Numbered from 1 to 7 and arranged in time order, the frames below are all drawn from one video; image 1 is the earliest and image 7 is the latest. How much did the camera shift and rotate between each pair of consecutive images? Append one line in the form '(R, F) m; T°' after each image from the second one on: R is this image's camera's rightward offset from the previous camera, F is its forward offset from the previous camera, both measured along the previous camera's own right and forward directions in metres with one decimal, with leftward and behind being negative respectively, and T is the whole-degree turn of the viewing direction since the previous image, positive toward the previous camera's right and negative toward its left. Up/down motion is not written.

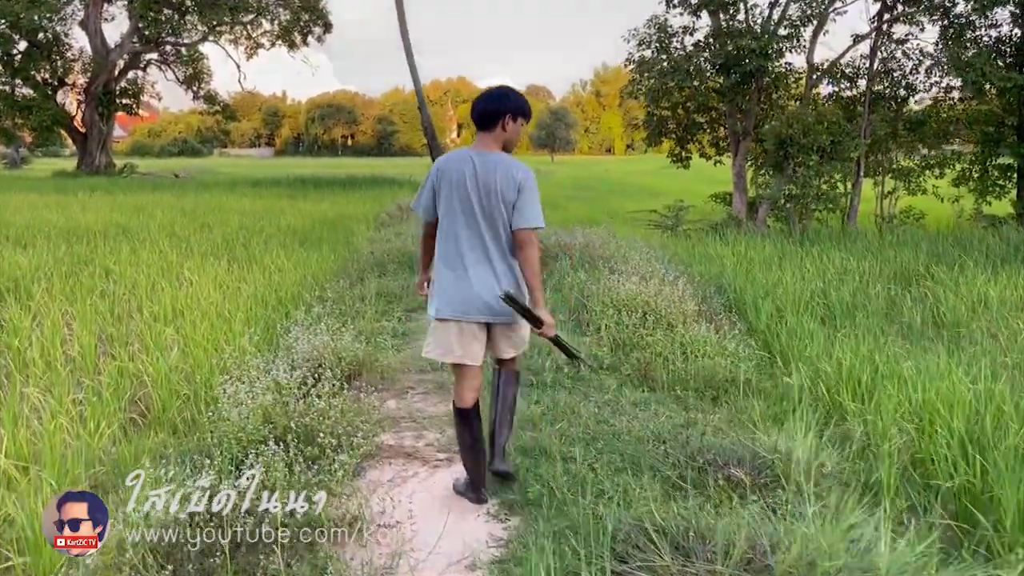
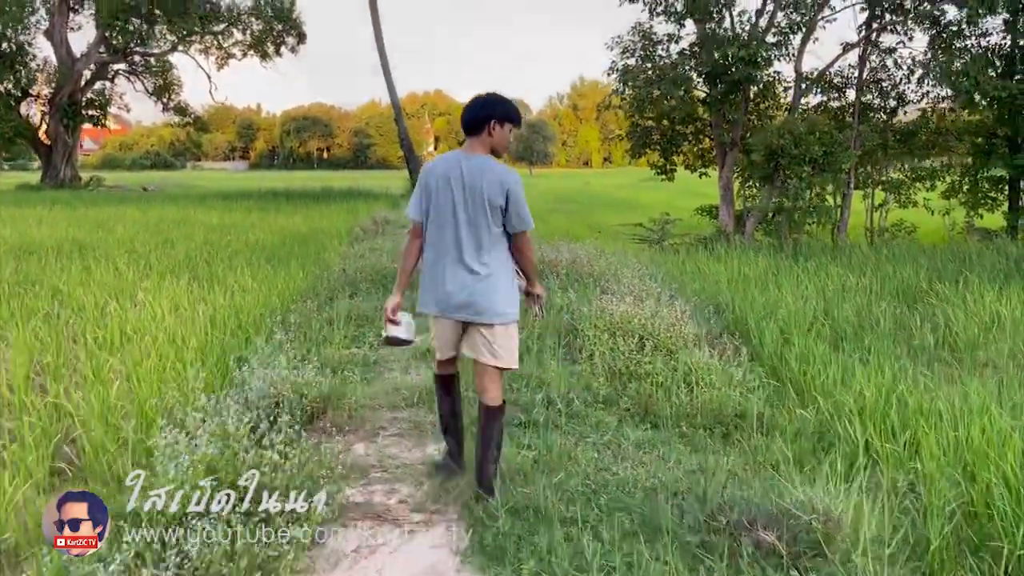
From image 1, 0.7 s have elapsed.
(0.0, +0.4) m; +2°
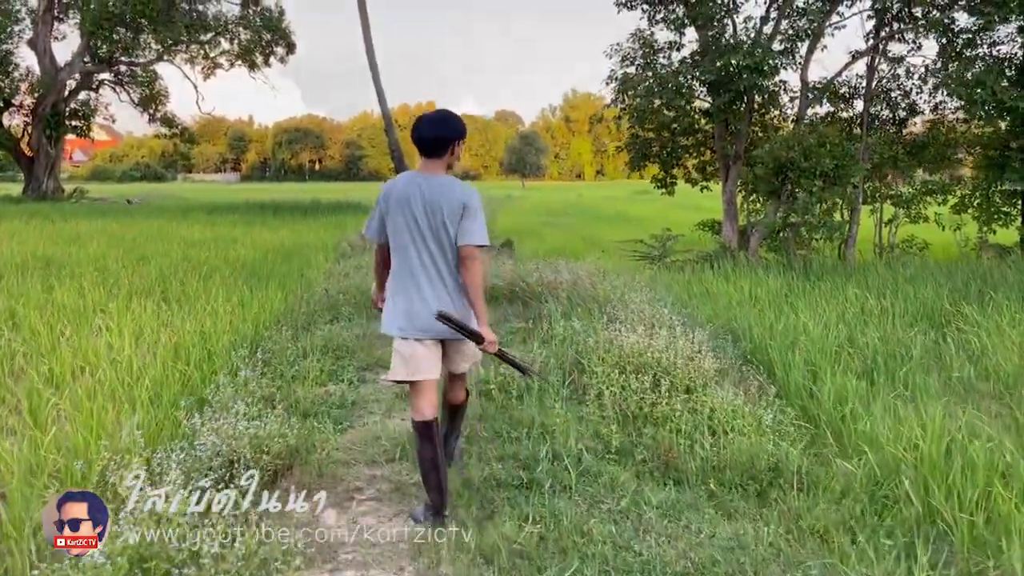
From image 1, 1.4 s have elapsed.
(0.0, +0.5) m; +1°
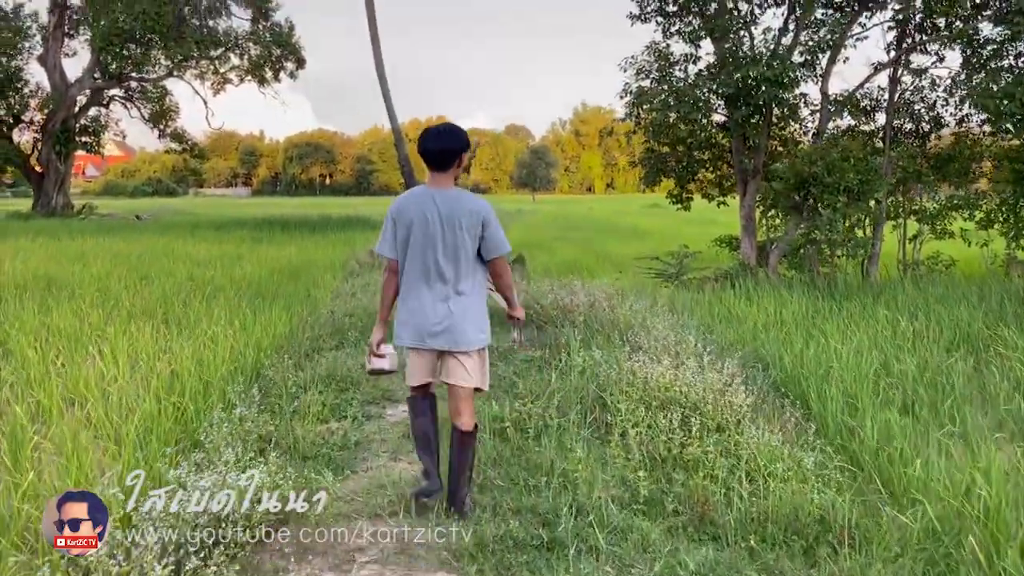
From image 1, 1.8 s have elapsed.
(0.0, +0.3) m; -1°
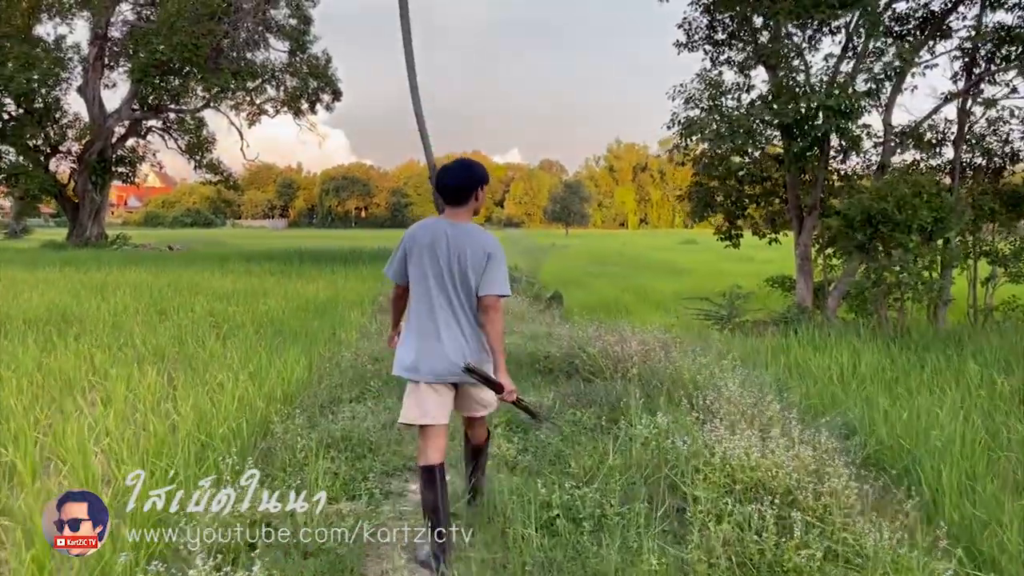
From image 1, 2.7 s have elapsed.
(-0.1, +0.6) m; -2°
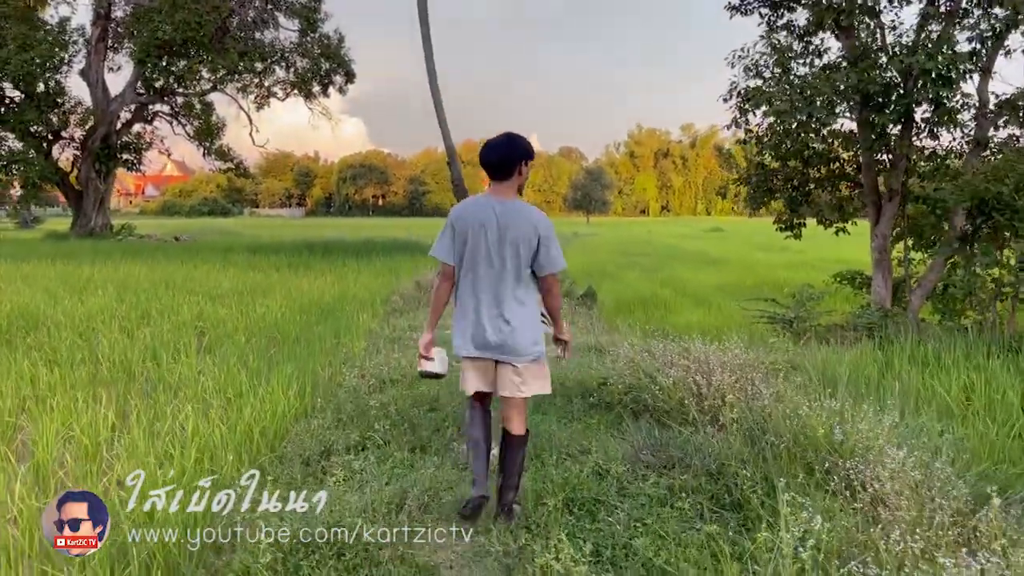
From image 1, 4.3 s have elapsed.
(-0.1, +1.1) m; -1°
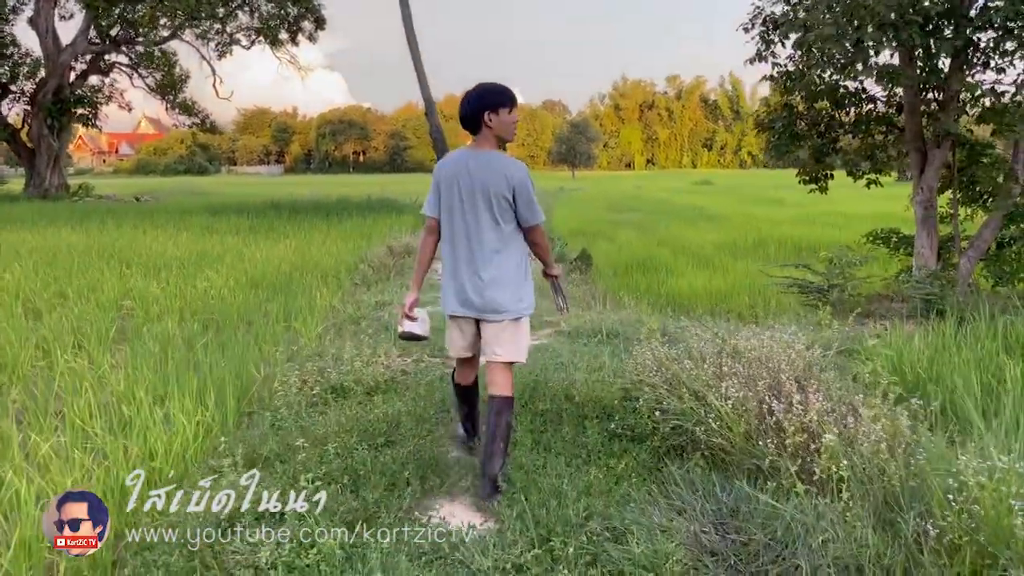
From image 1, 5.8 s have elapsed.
(0.0, +1.1) m; +1°
